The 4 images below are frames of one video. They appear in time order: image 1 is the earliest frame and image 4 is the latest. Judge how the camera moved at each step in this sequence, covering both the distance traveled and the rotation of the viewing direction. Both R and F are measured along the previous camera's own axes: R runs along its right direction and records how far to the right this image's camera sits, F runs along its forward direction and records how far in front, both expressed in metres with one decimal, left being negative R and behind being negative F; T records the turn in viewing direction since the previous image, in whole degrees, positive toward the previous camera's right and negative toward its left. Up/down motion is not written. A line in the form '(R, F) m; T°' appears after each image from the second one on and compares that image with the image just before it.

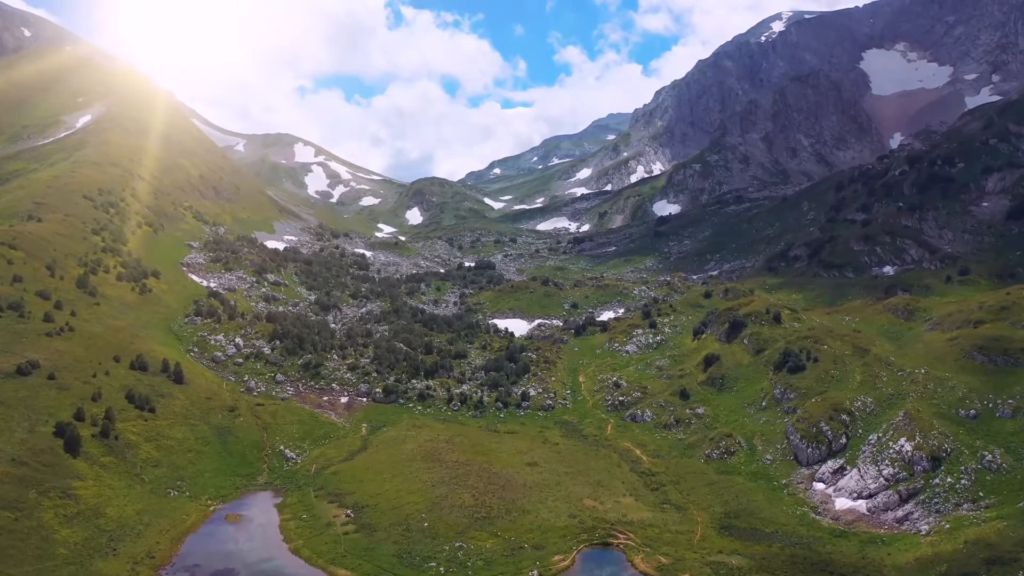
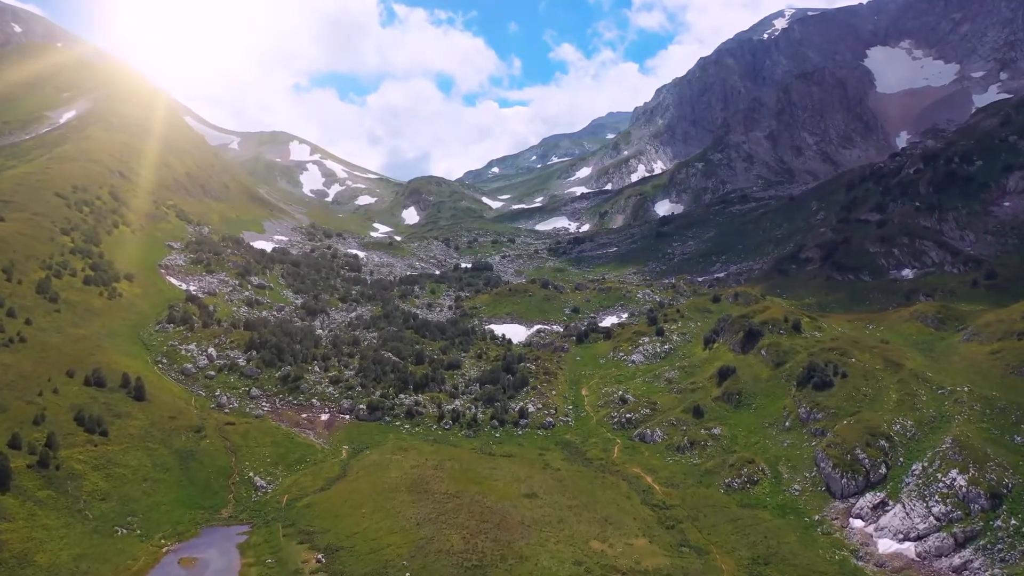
(+0.2, +7.9) m; 0°
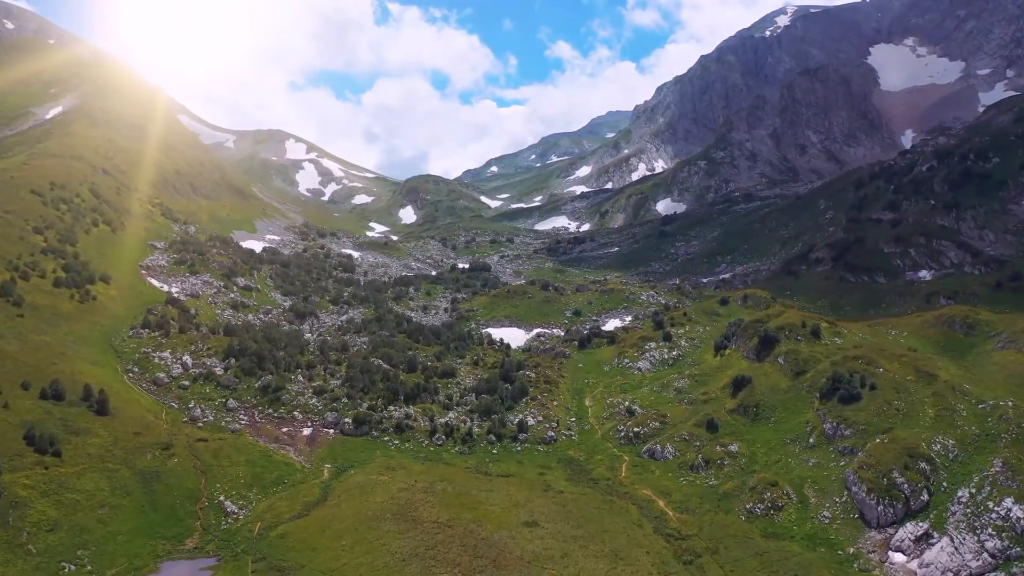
(+0.1, +6.4) m; 0°
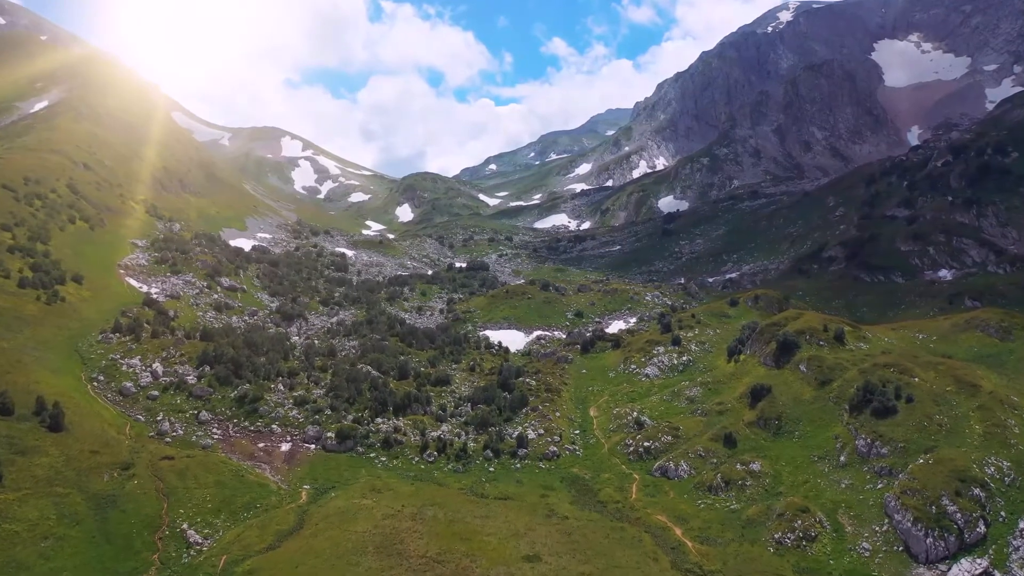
(0.0, +6.7) m; 0°
